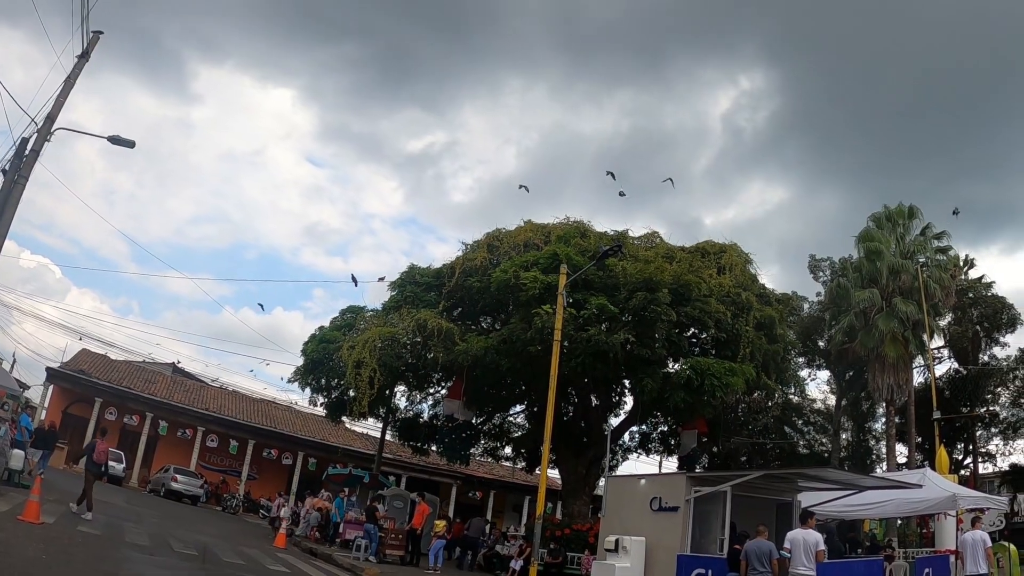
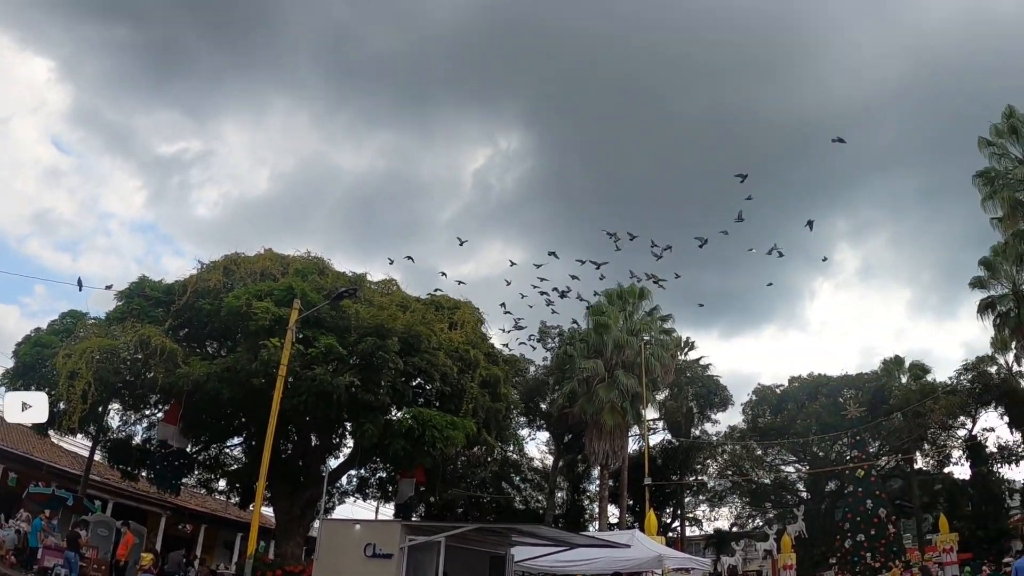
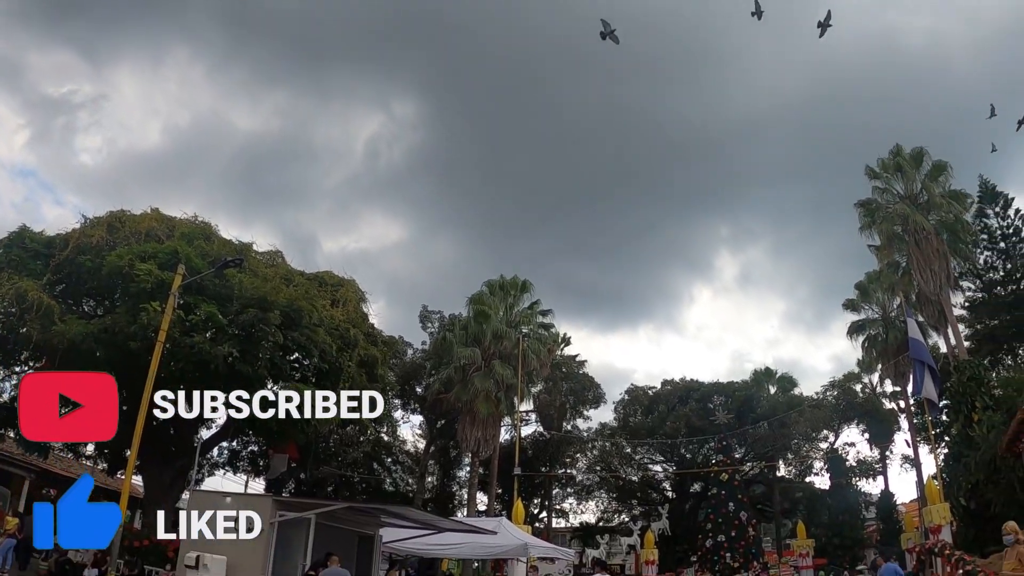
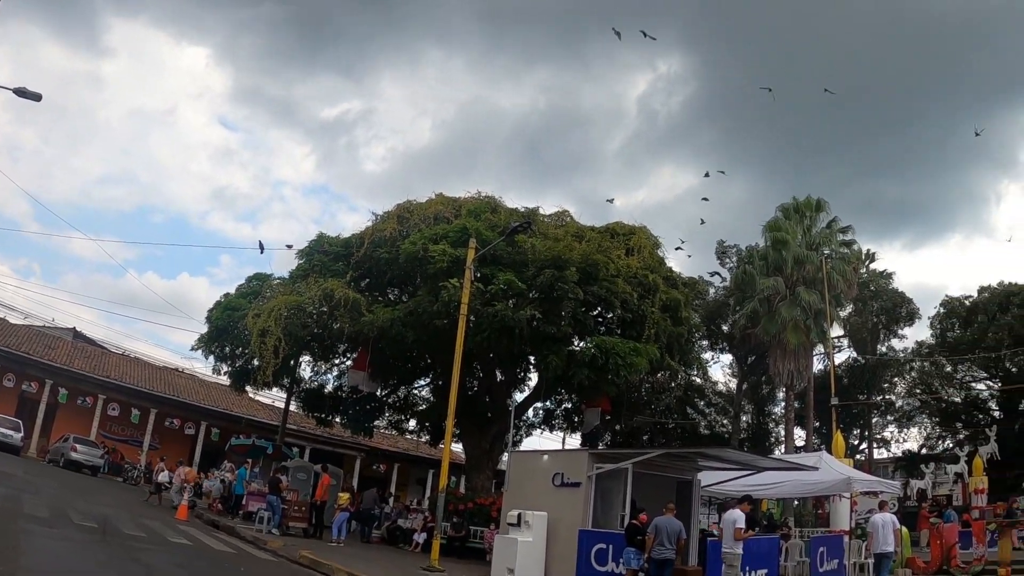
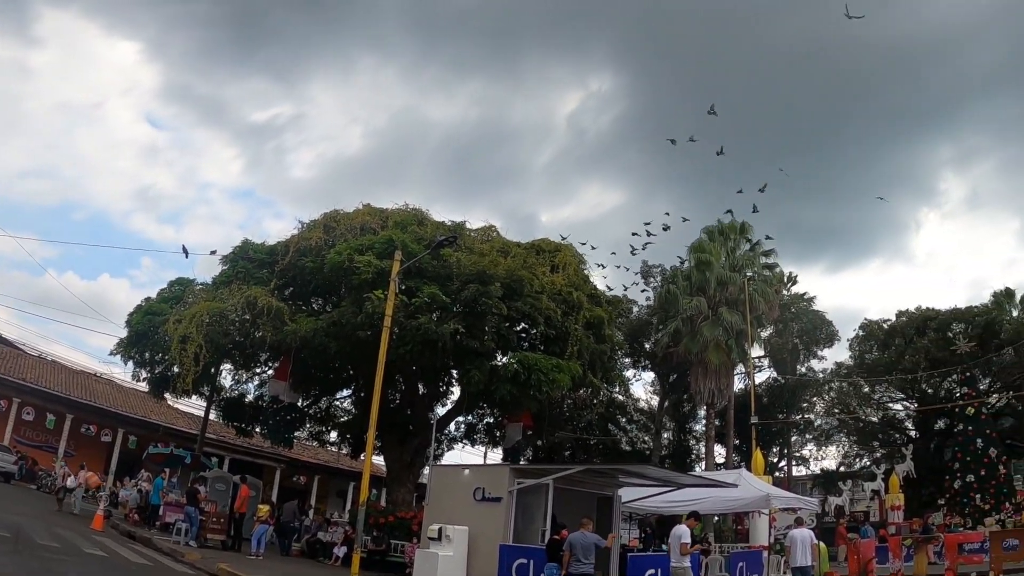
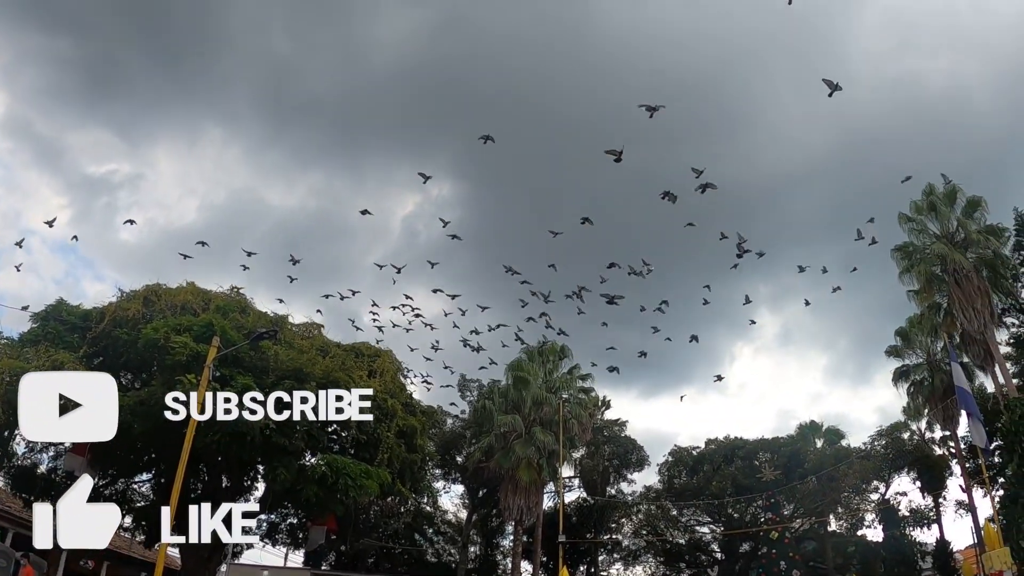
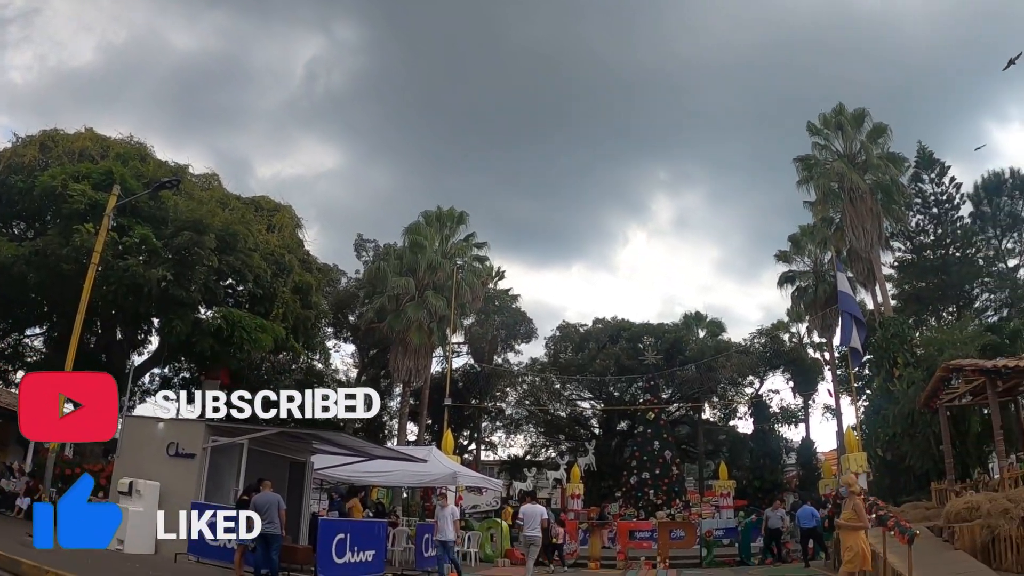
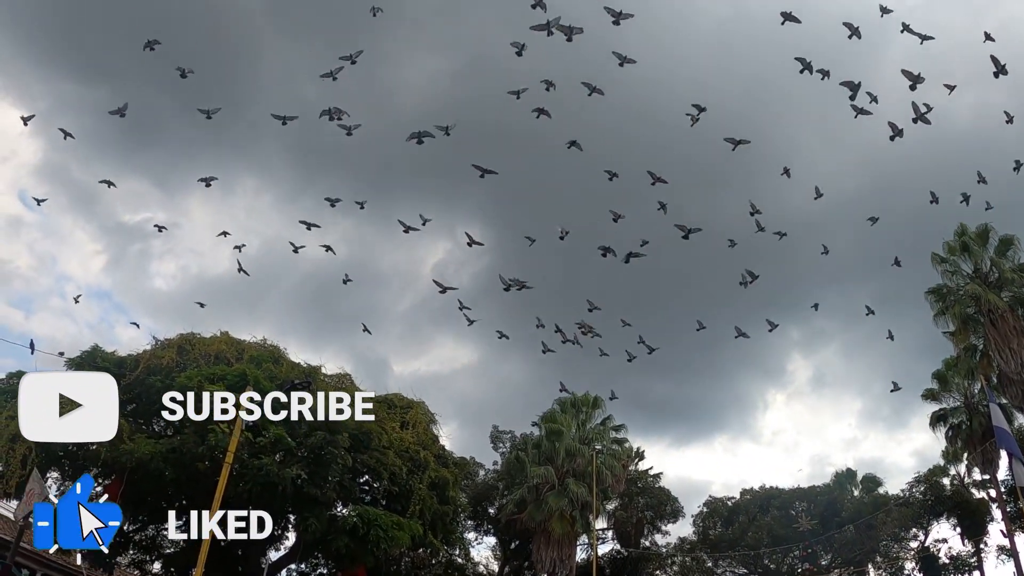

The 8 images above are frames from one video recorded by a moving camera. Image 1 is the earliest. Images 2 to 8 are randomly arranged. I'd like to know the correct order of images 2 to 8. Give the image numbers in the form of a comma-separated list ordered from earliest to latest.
4, 5, 2, 6, 8, 3, 7
